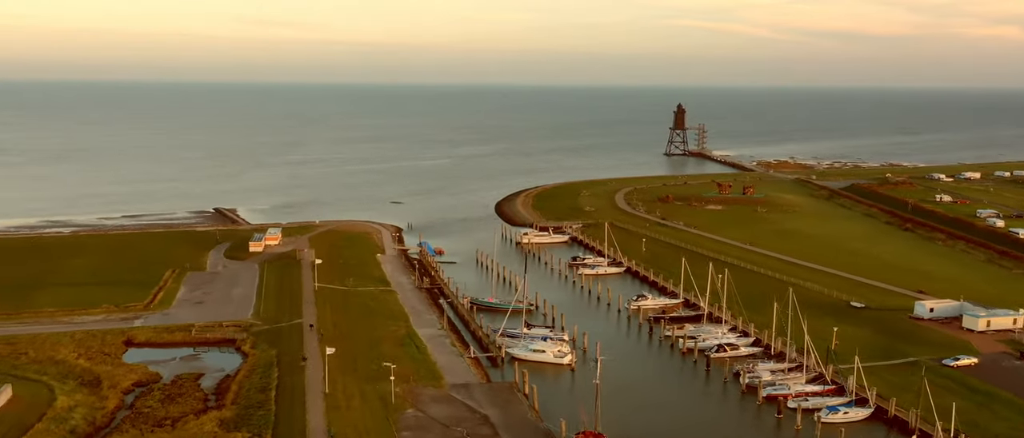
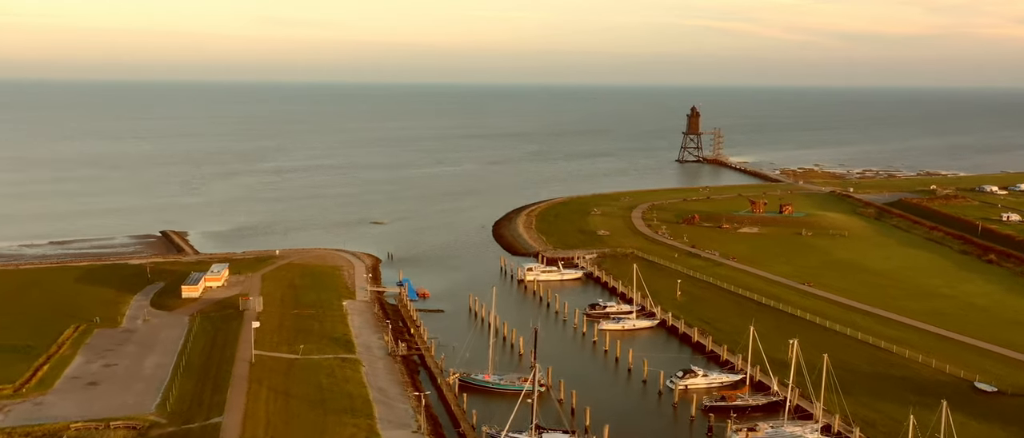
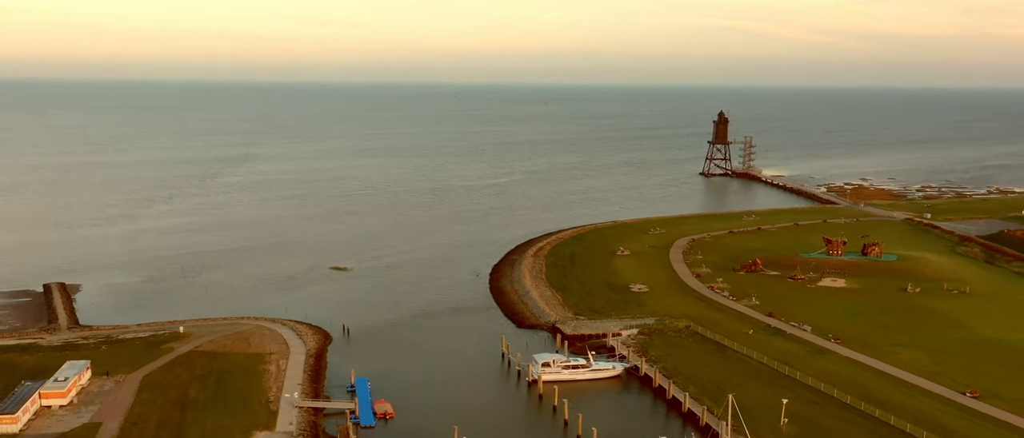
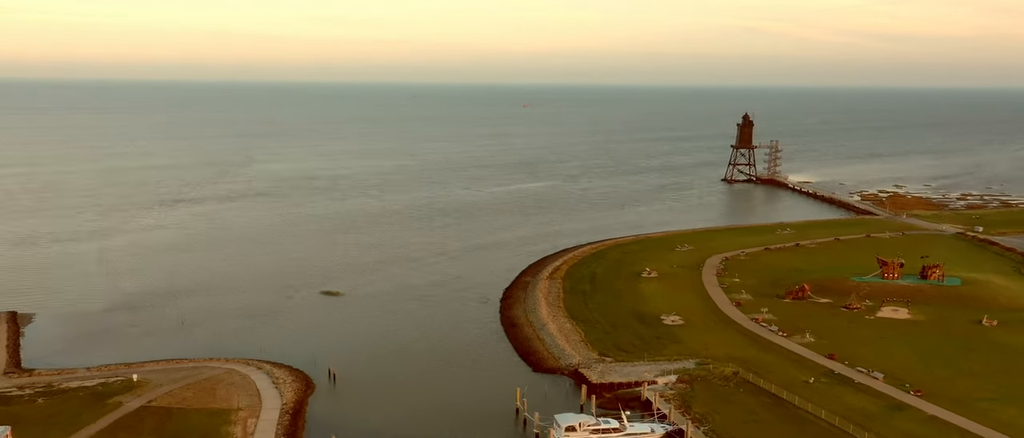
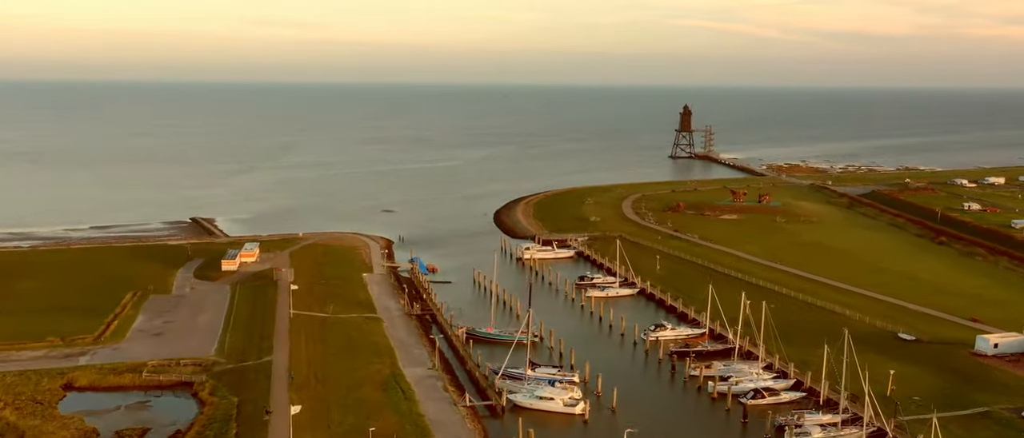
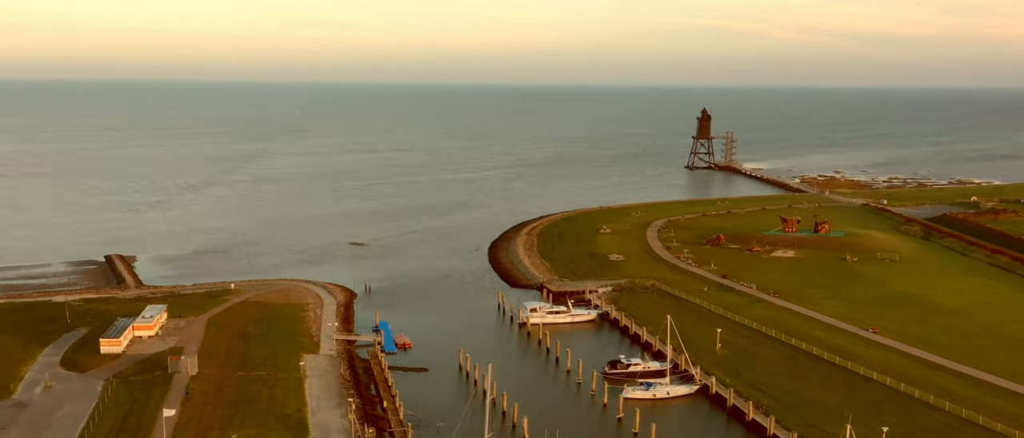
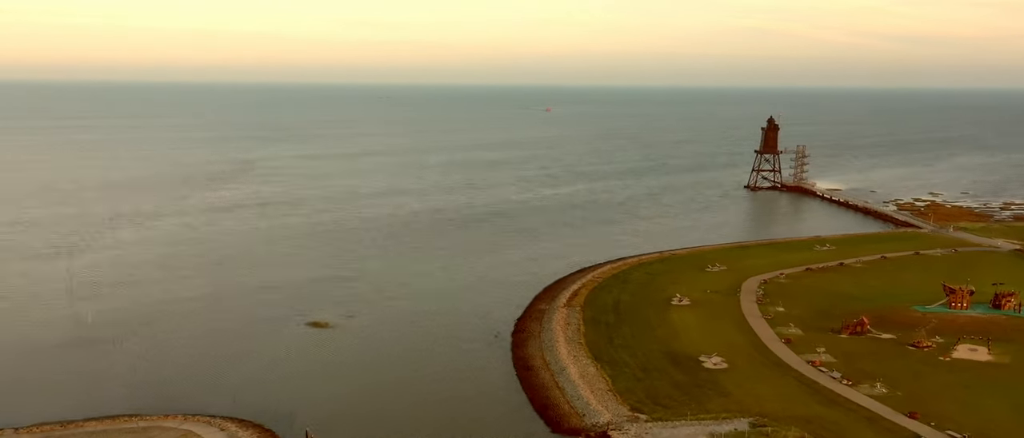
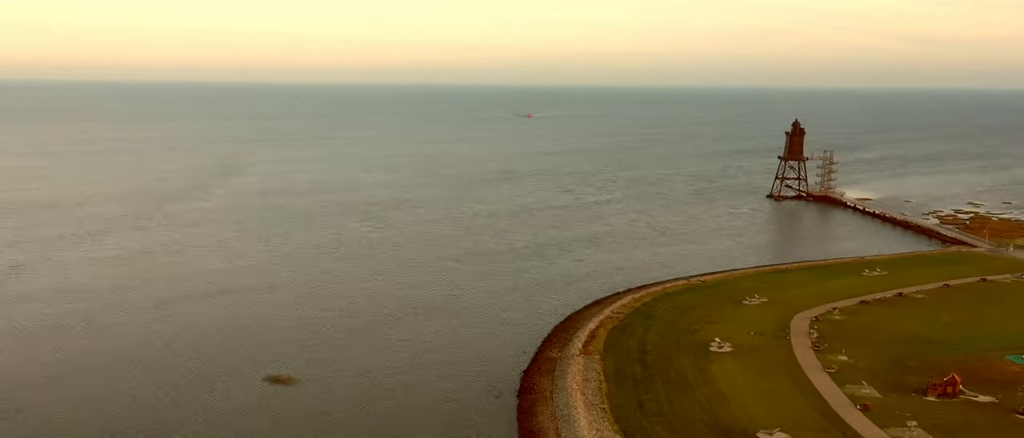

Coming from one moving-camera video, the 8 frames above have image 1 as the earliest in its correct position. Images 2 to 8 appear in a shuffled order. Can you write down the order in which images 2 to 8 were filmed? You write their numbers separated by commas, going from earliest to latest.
5, 2, 6, 3, 4, 7, 8
